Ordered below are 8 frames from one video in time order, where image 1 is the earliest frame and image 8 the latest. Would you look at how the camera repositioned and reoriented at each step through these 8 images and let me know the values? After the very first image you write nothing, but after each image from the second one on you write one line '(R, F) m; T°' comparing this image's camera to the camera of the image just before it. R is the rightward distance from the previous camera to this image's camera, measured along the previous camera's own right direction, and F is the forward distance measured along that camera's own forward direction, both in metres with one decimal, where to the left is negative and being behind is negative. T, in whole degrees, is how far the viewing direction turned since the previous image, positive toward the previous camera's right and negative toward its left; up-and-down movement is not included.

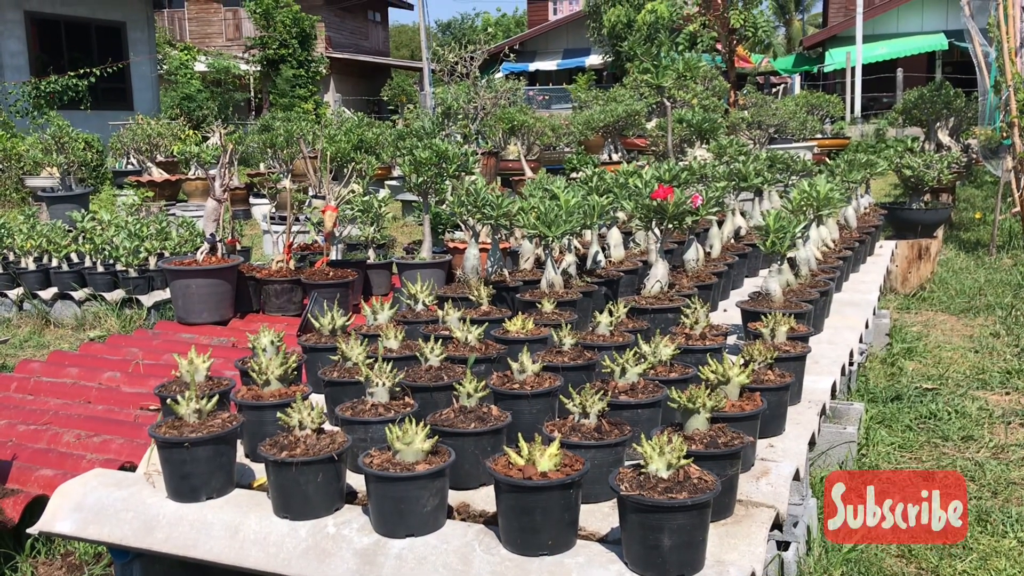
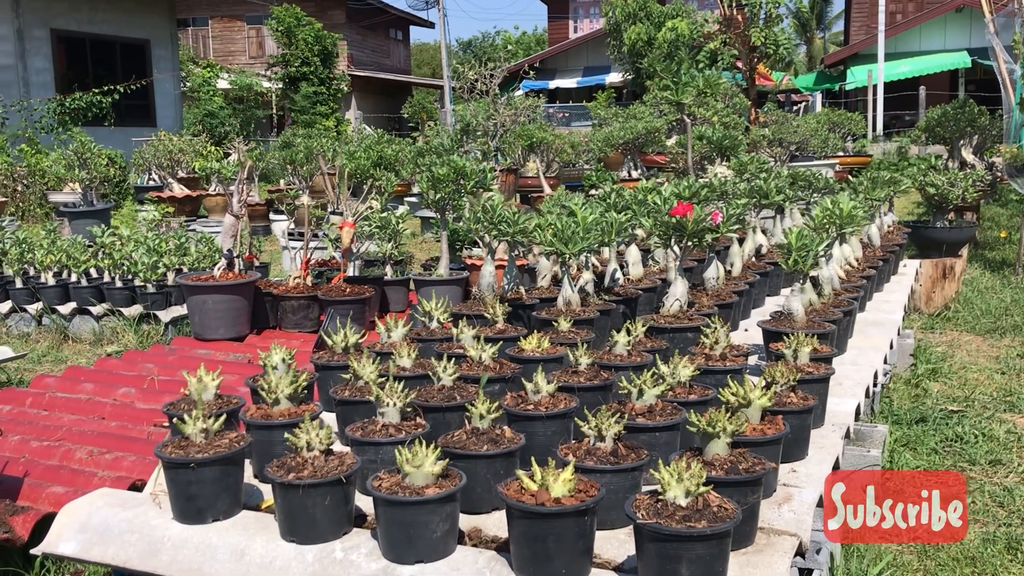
(0.0, +0.1) m; -1°
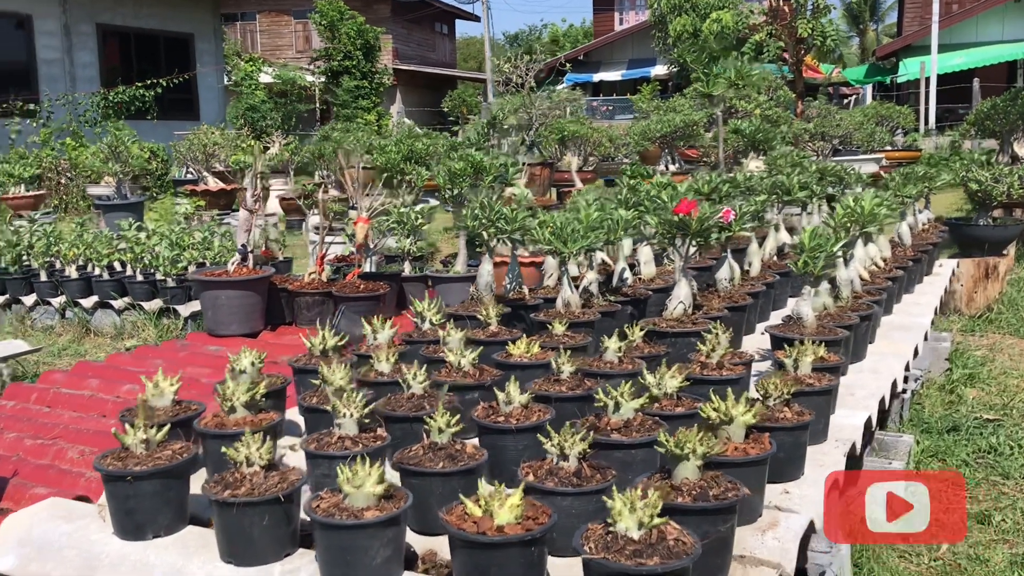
(+0.2, +0.2) m; -3°
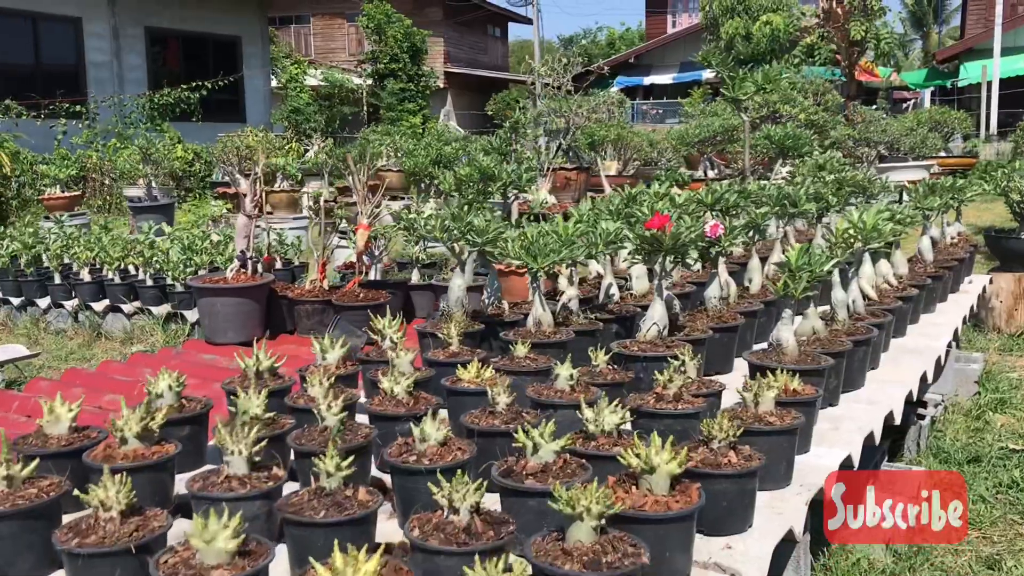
(+0.4, +0.3) m; -3°
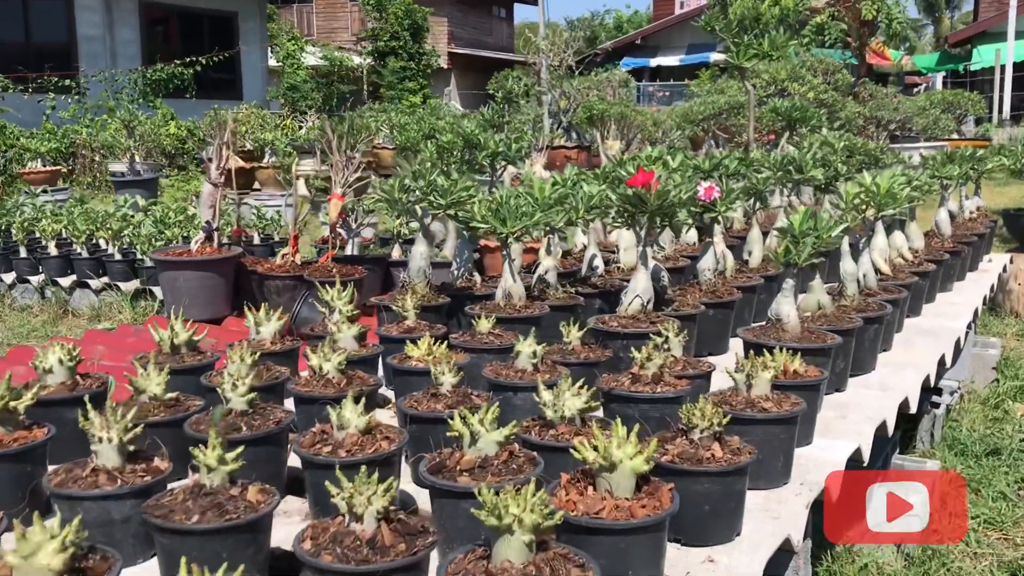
(+0.2, +0.5) m; 0°
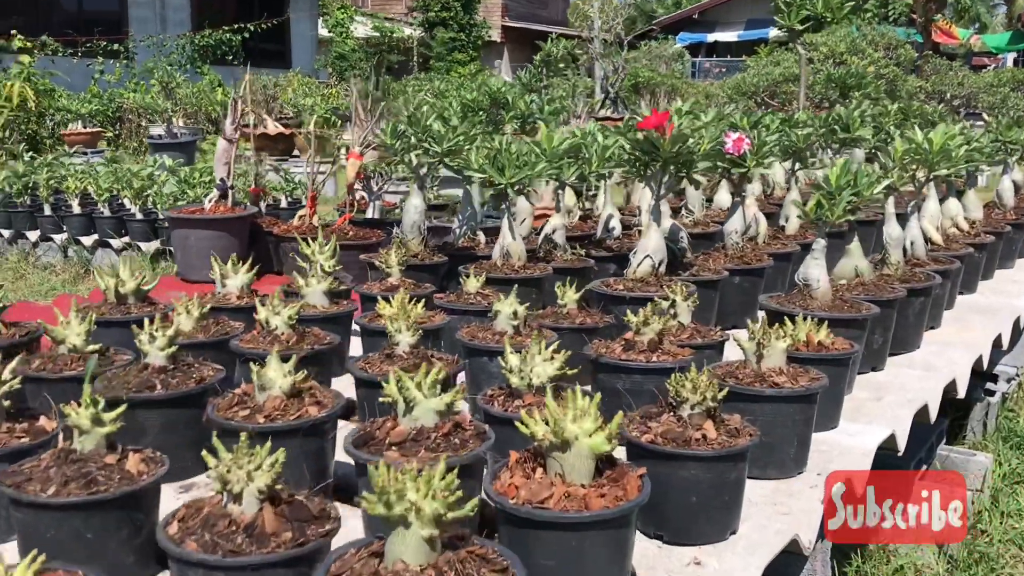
(+0.2, +0.4) m; -3°
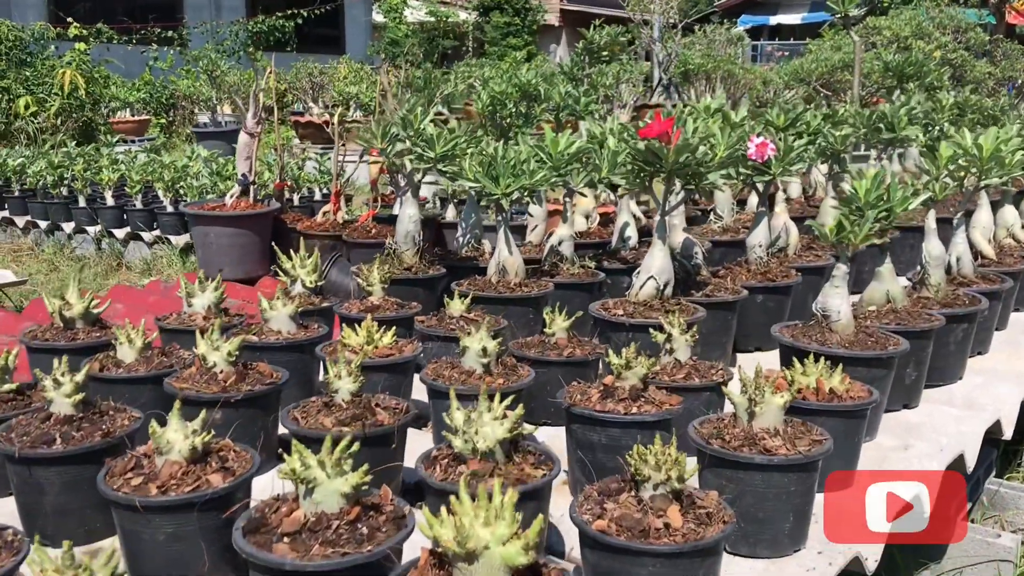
(+0.2, +0.3) m; -3°
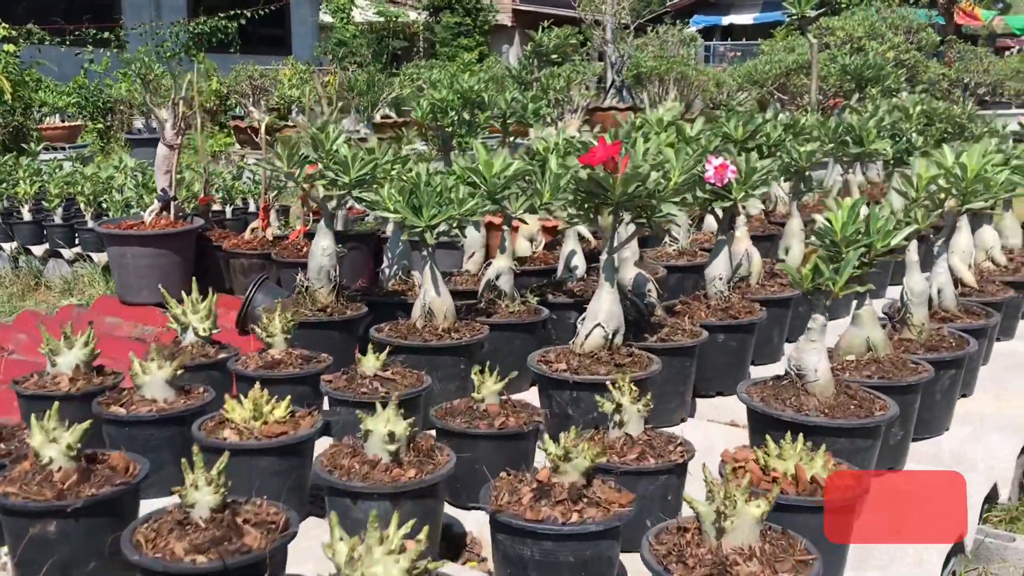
(+0.1, +0.4) m; +3°
